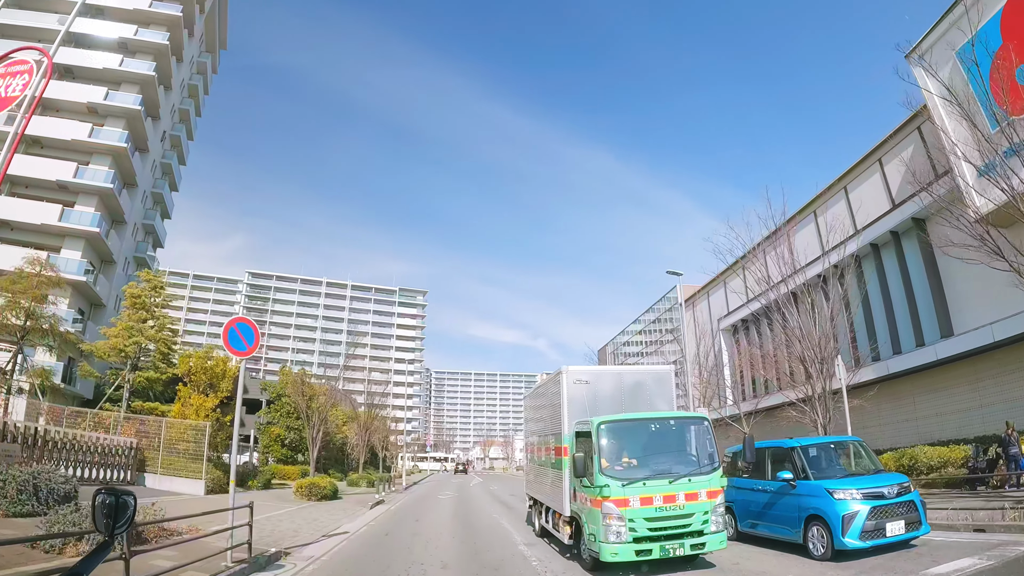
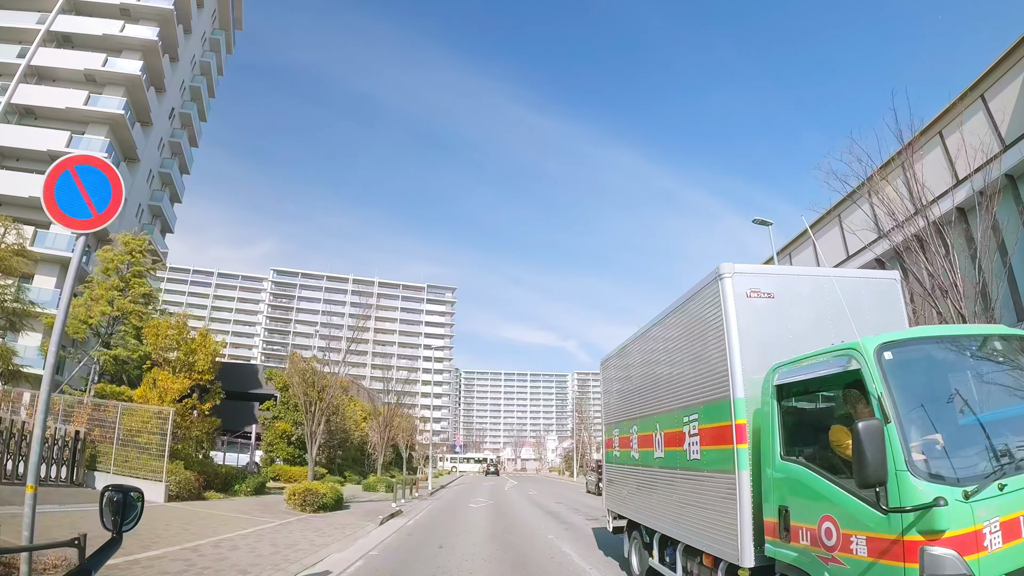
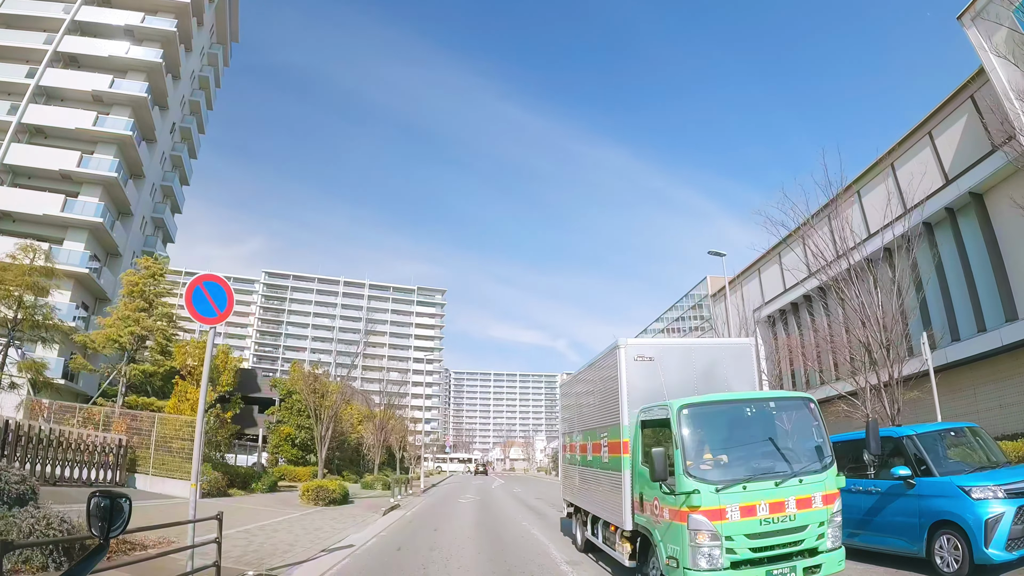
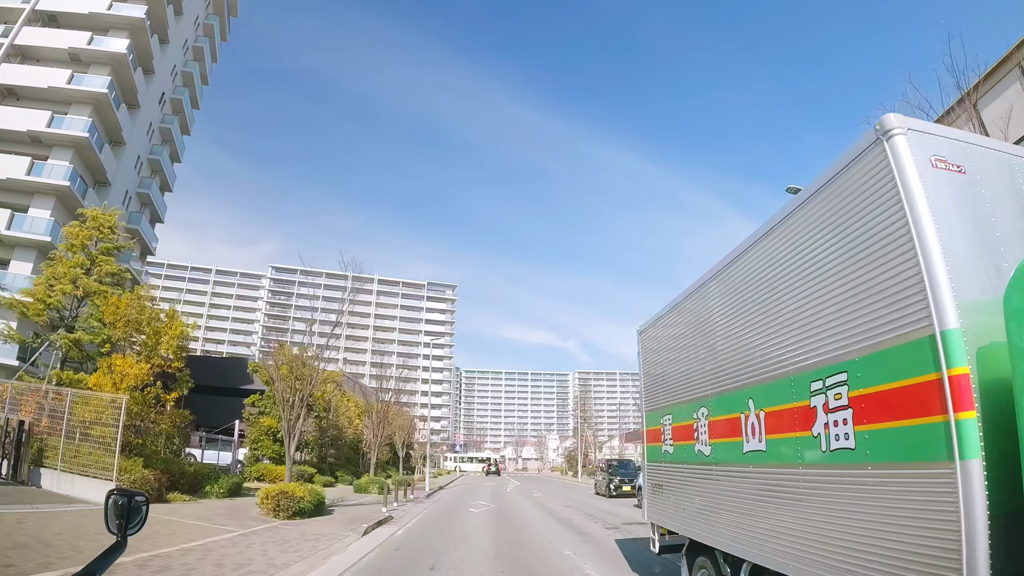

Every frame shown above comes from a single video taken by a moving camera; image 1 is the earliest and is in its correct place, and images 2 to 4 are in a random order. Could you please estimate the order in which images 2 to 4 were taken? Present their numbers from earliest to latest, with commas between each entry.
3, 2, 4
